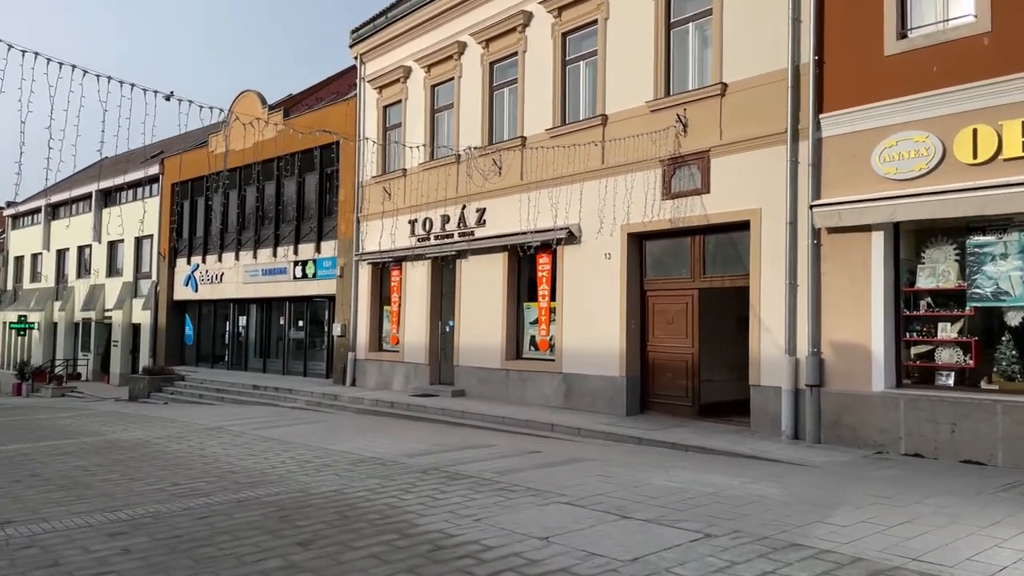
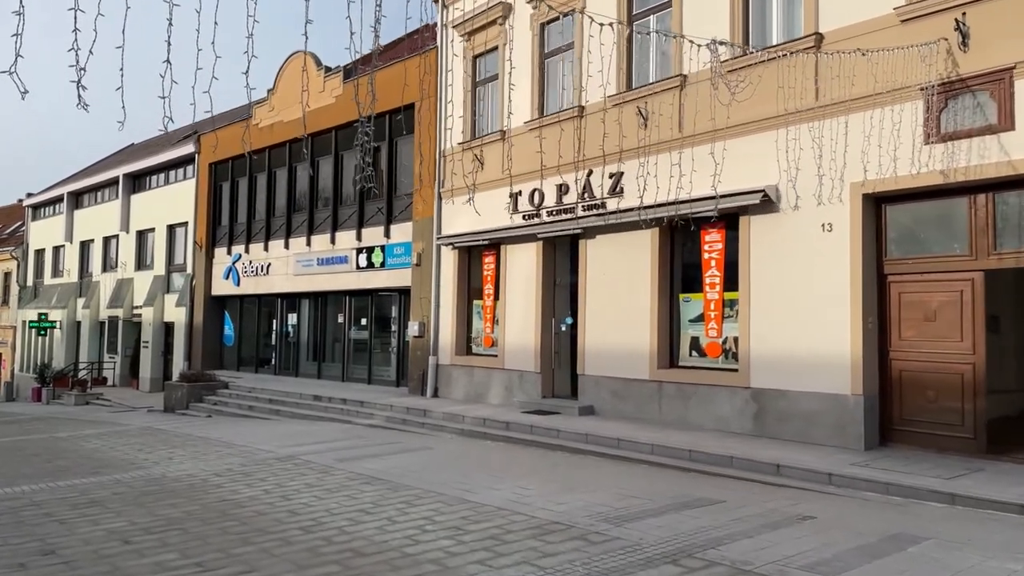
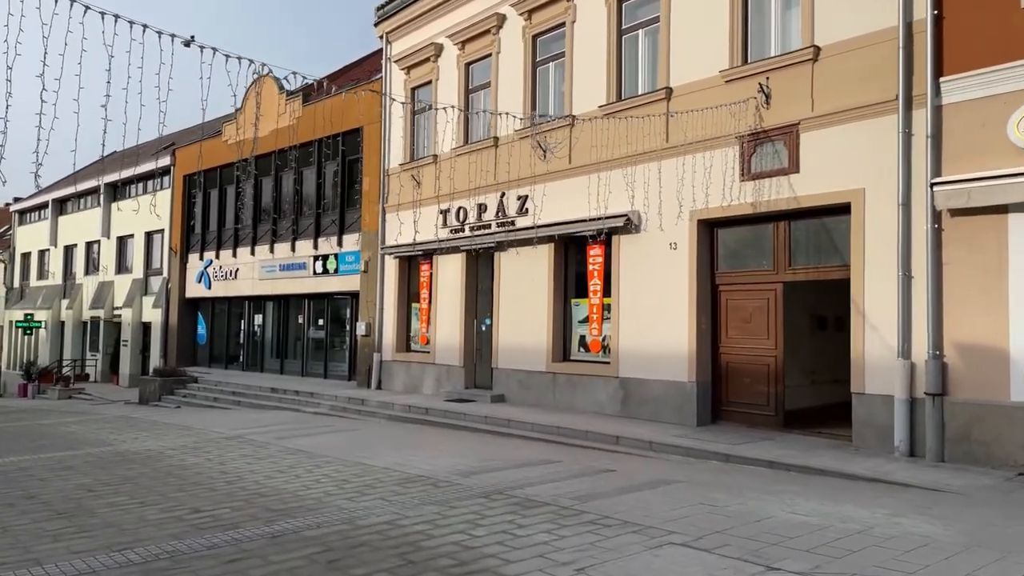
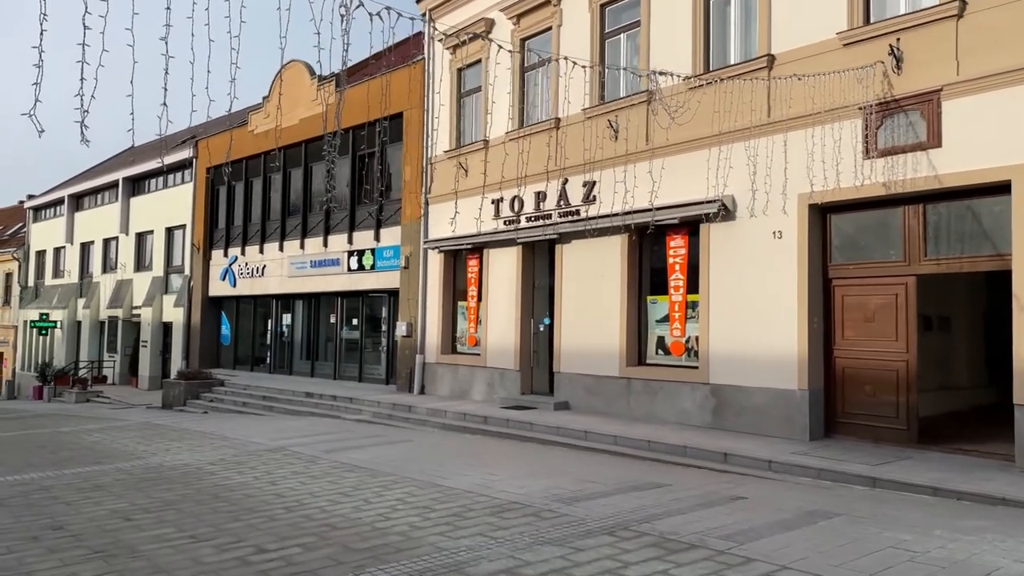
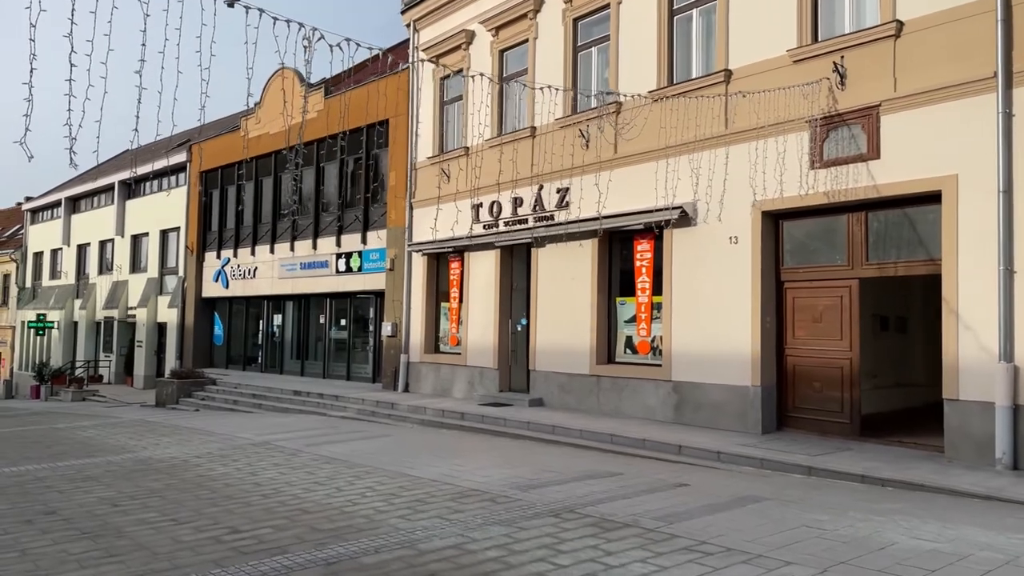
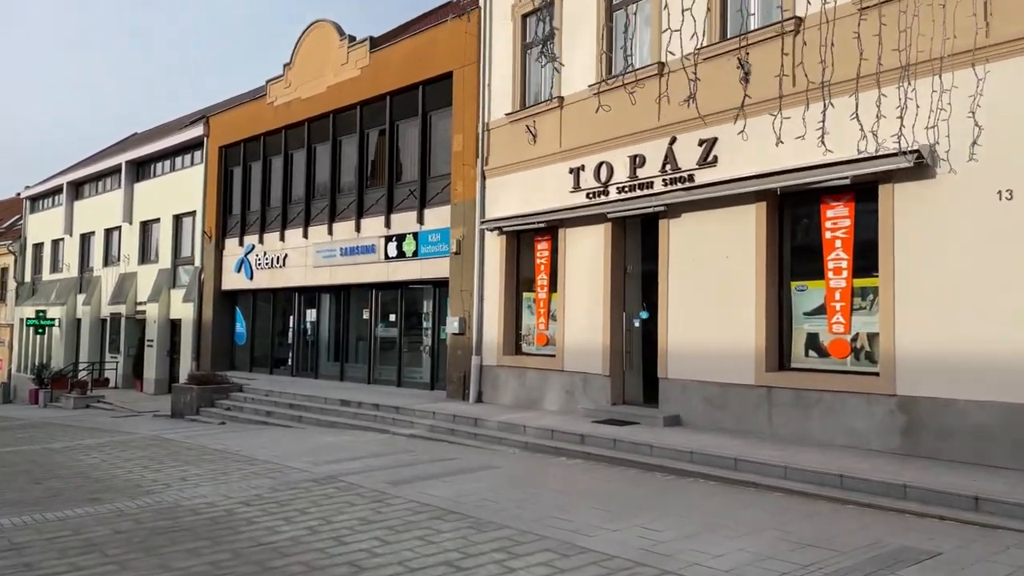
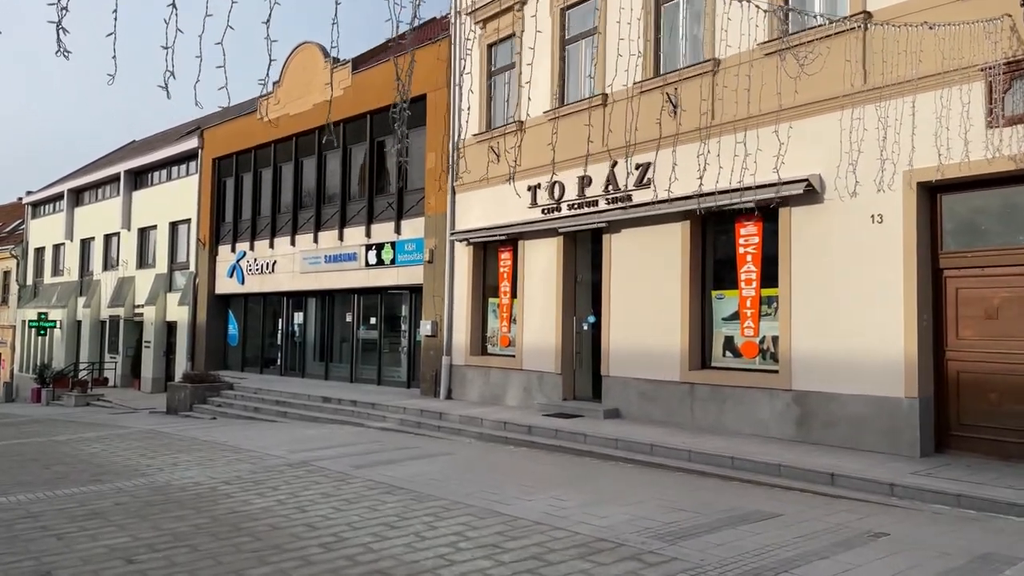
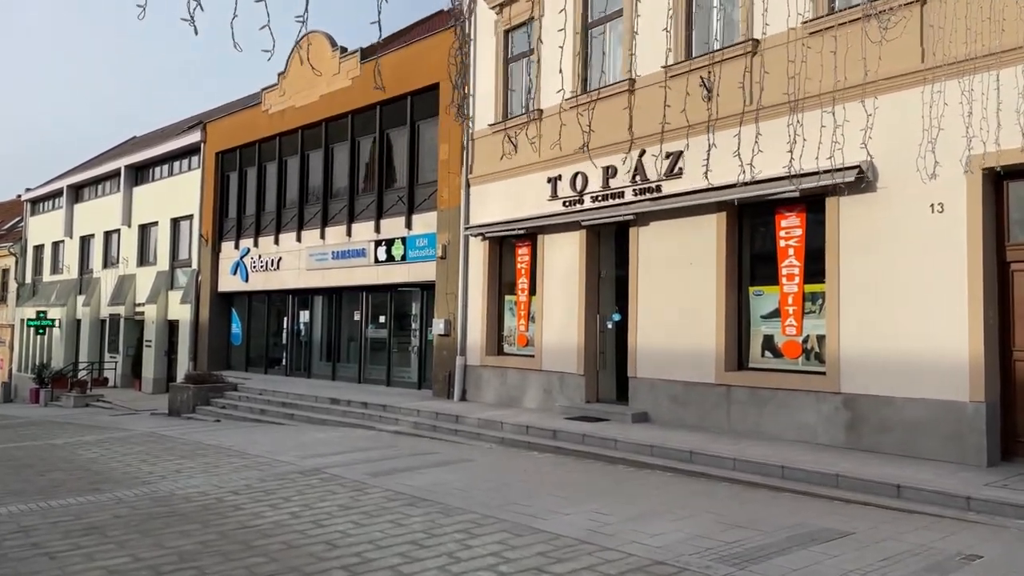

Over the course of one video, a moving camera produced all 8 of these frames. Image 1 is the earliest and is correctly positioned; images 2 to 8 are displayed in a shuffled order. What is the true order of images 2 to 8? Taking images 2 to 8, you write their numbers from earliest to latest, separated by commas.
3, 5, 4, 2, 7, 8, 6
